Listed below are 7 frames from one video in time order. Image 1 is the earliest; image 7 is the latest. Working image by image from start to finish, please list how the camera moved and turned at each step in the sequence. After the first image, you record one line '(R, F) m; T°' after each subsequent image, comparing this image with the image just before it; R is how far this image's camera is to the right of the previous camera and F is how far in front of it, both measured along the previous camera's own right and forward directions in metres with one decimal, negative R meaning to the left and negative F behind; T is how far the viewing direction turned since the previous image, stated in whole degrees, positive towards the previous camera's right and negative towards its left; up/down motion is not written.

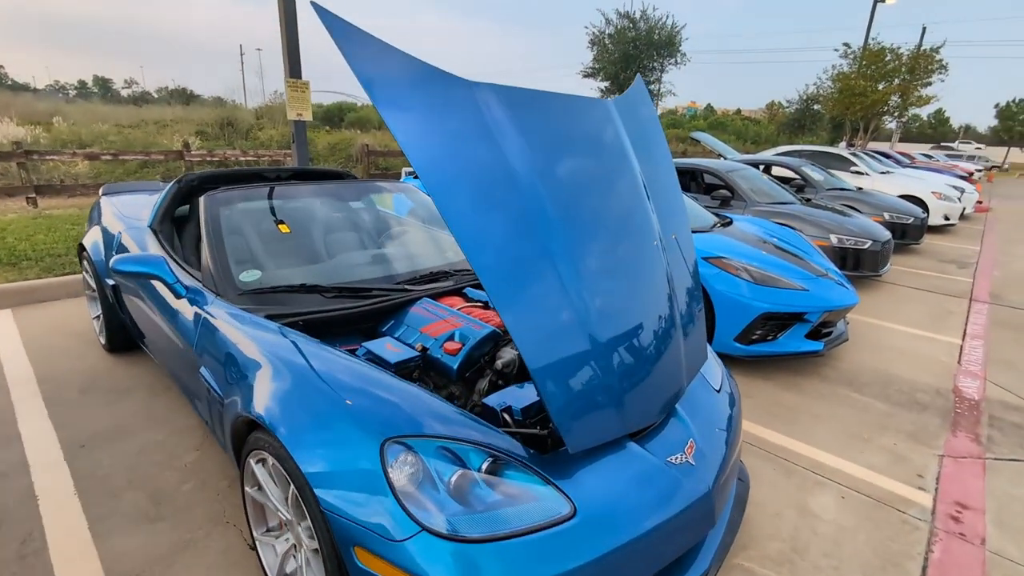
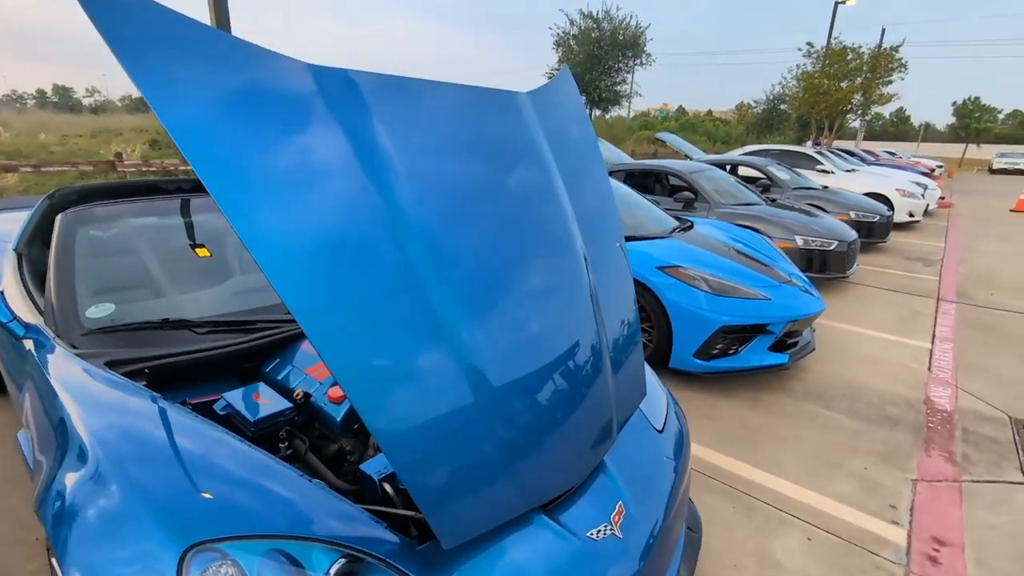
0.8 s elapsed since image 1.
(+0.3, +0.4) m; +2°
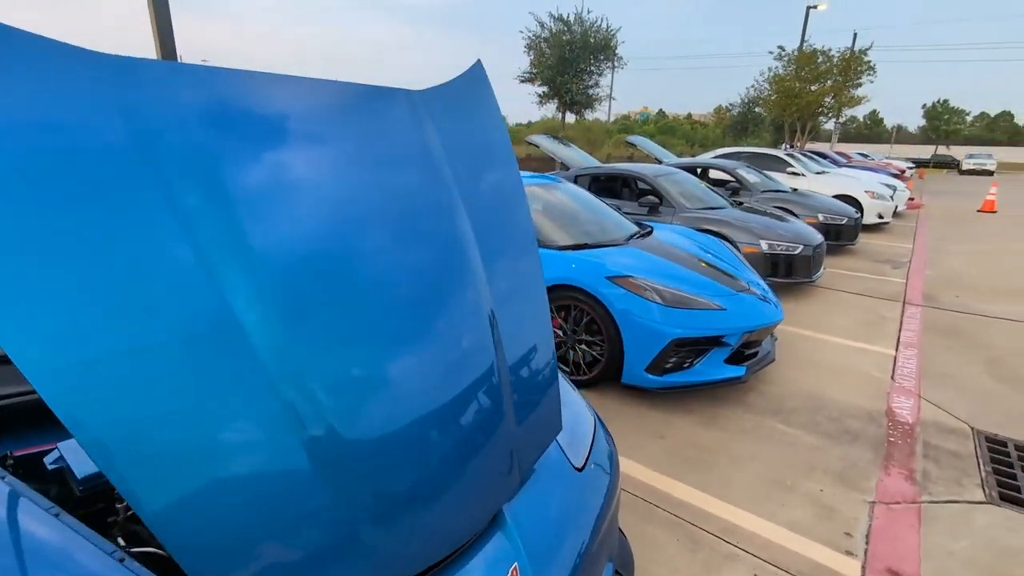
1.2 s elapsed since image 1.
(+0.3, +0.2) m; +2°
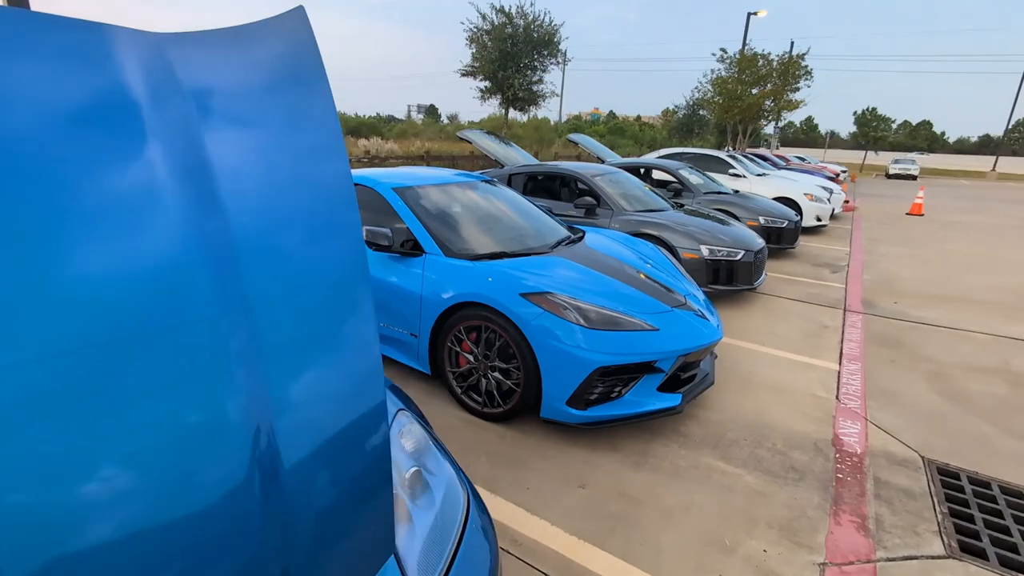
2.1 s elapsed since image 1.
(+0.3, +0.6) m; +5°
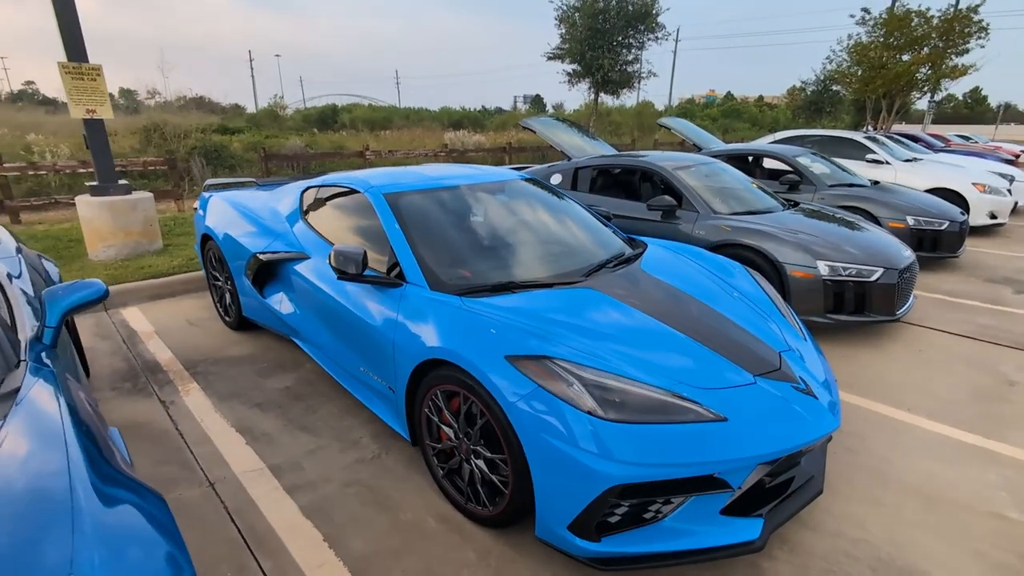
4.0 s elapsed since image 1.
(+0.5, +1.0) m; -12°
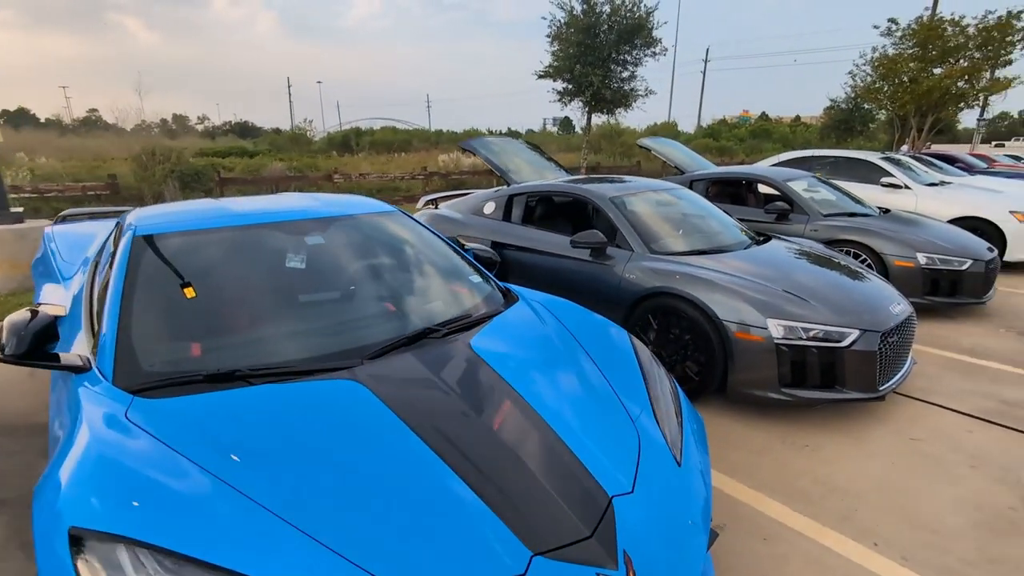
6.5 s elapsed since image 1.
(+1.1, +0.9) m; -4°
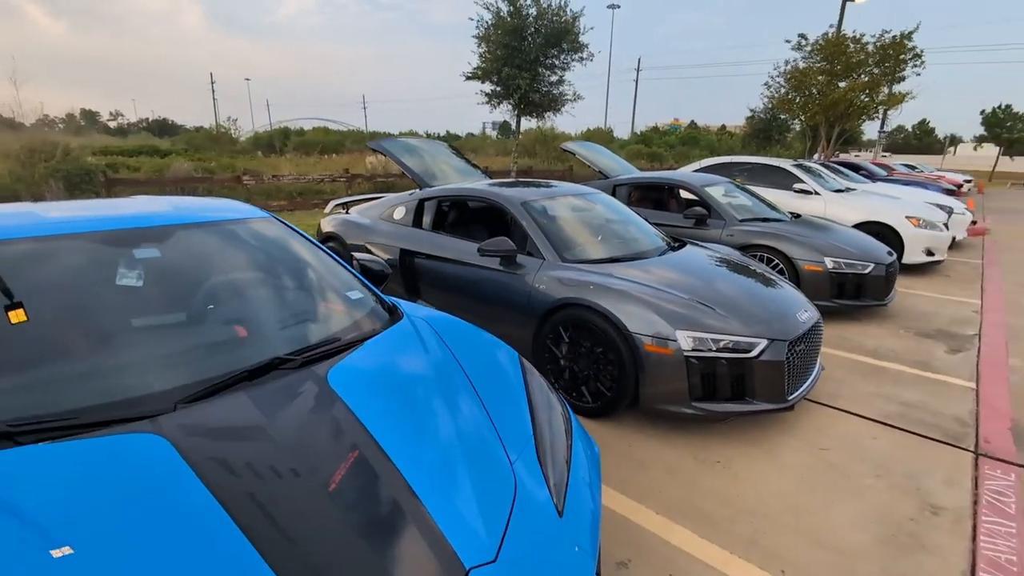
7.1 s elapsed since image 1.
(+0.3, +0.3) m; +6°
